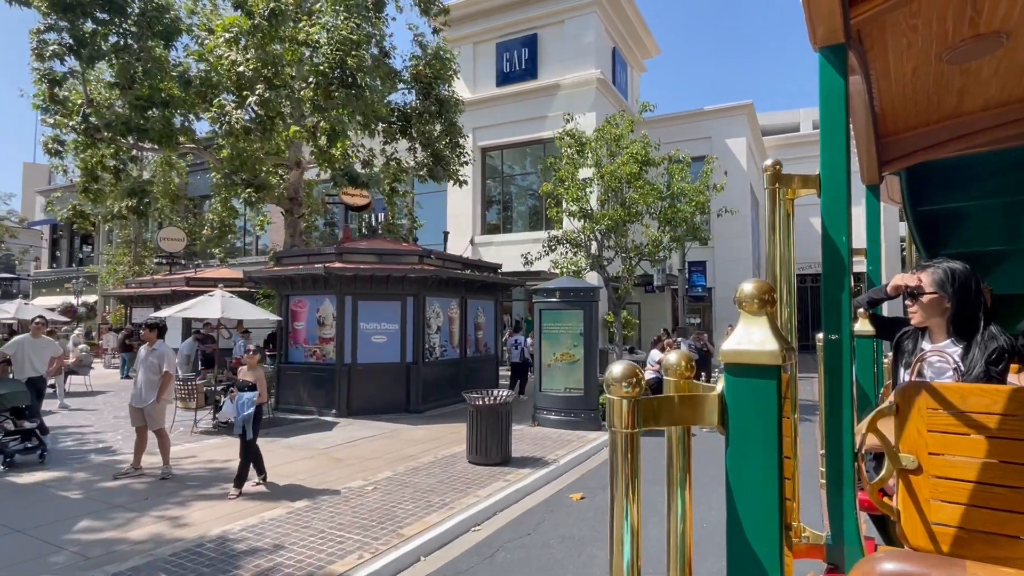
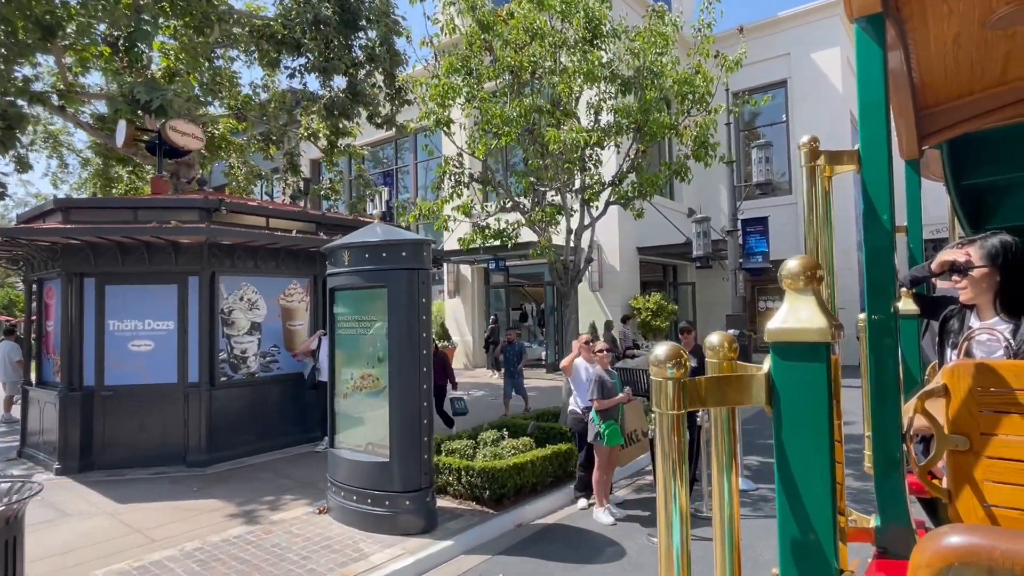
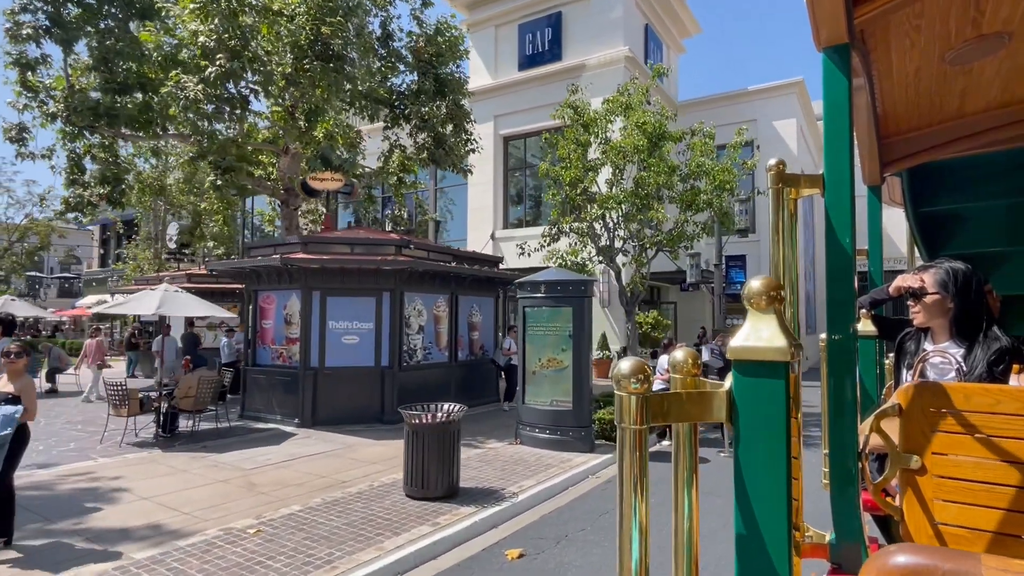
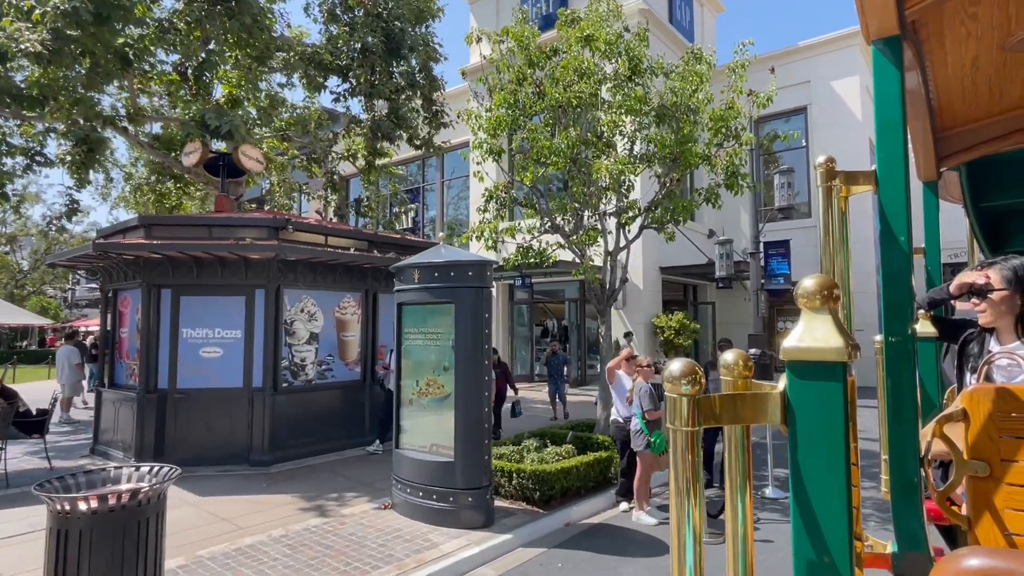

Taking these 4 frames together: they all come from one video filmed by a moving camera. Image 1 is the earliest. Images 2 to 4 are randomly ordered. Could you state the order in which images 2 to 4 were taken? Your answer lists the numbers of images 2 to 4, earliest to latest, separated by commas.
3, 4, 2
